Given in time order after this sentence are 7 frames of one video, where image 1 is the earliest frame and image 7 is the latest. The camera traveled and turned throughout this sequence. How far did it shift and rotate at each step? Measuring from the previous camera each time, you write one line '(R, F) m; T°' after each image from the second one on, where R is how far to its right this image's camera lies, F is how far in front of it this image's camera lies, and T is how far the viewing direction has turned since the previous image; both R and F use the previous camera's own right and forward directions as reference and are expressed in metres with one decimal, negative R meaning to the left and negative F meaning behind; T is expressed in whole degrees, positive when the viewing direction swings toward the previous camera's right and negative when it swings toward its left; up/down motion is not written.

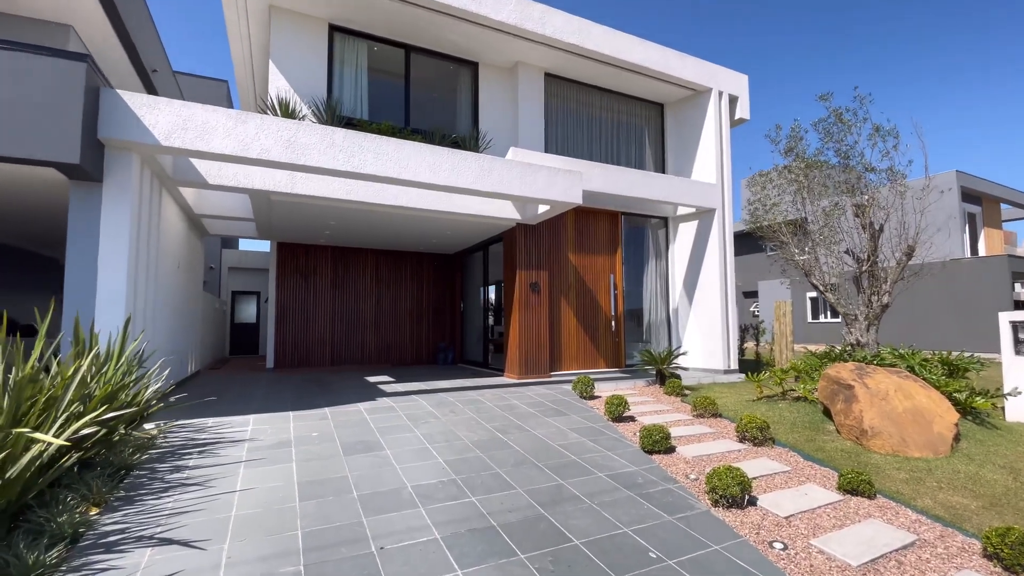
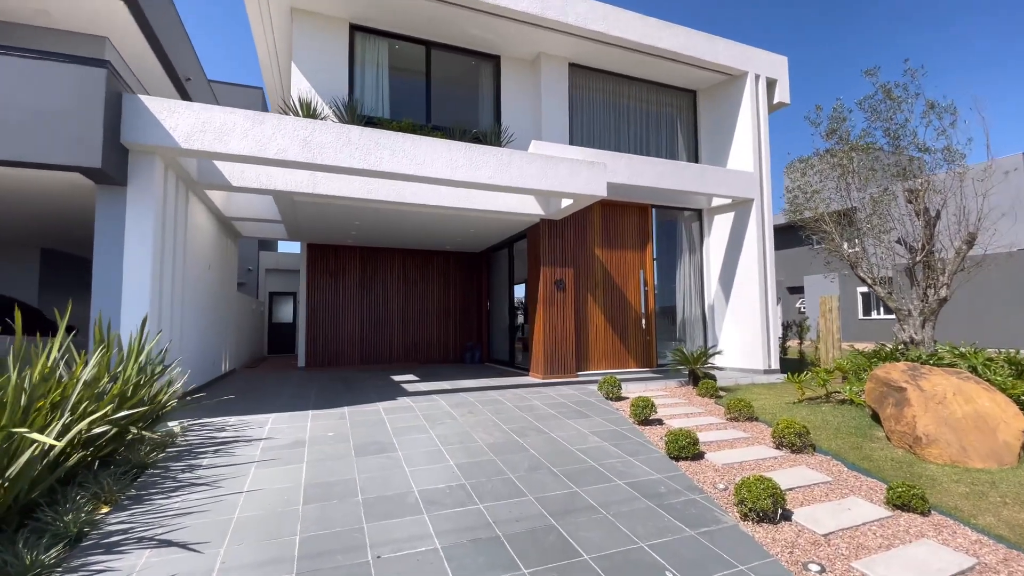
(+0.2, +0.2) m; -4°
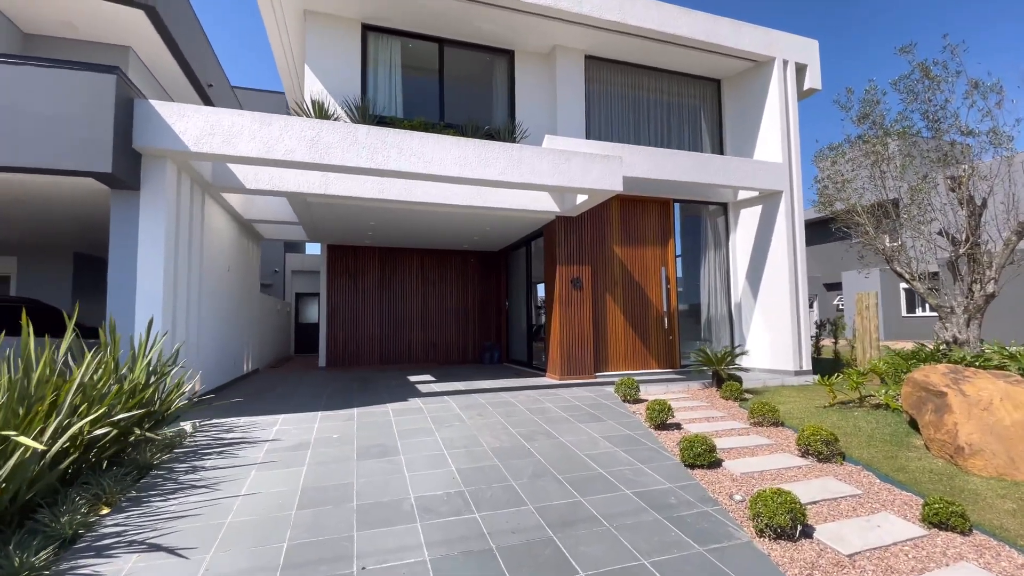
(+0.2, +0.2) m; -3°
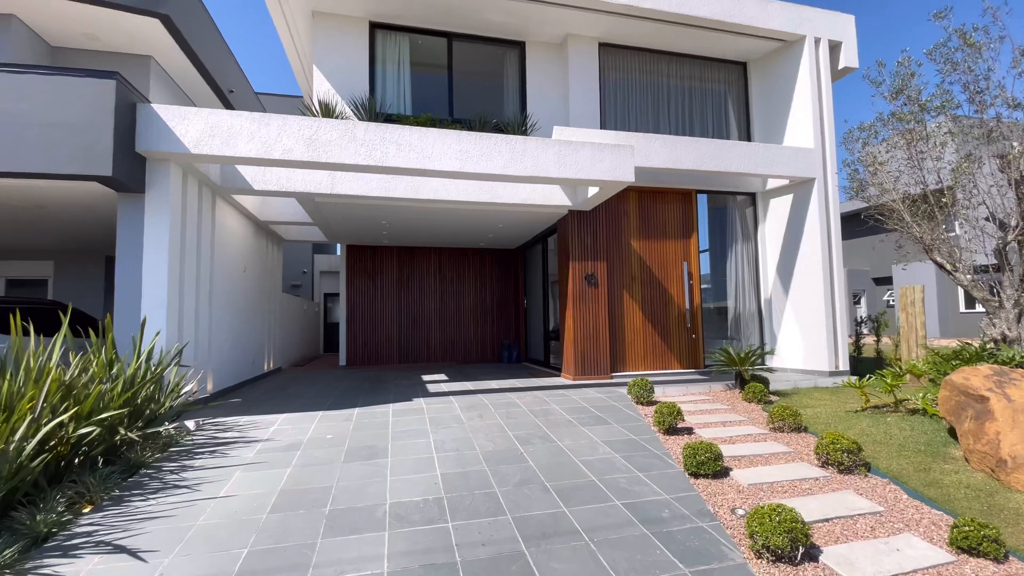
(+0.4, +0.2) m; -4°
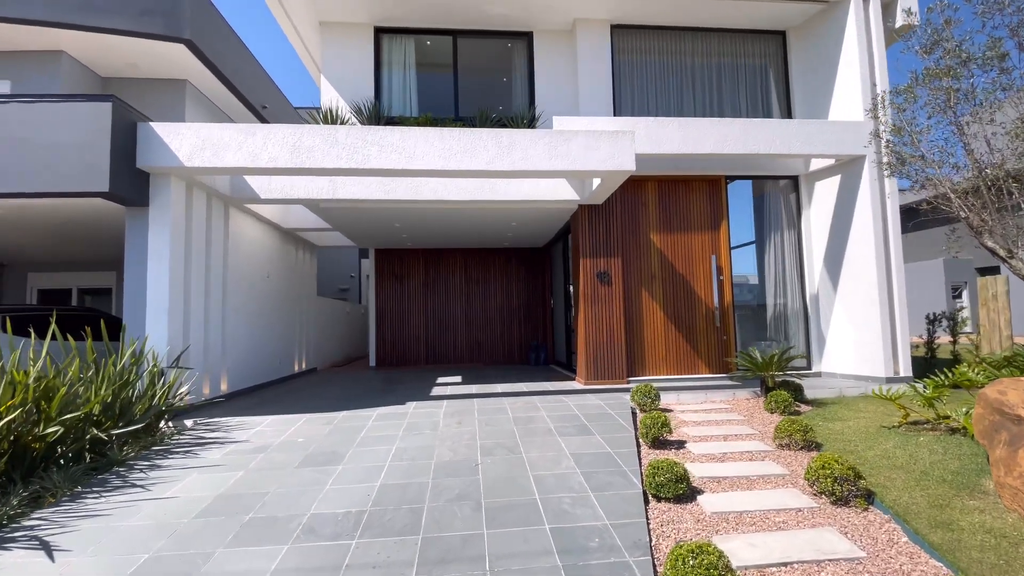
(+1.1, +0.4) m; -9°
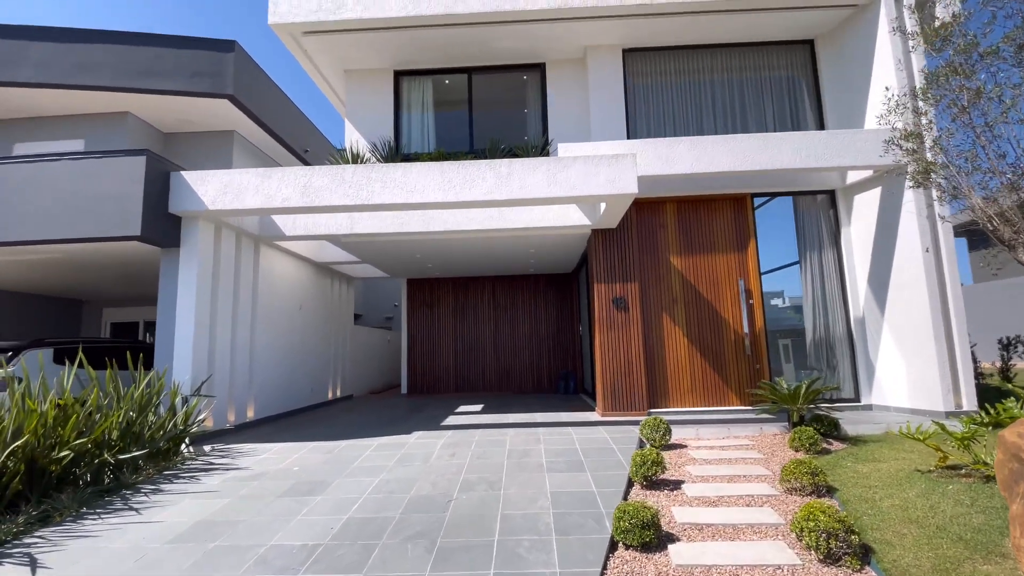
(+0.8, +0.1) m; -7°
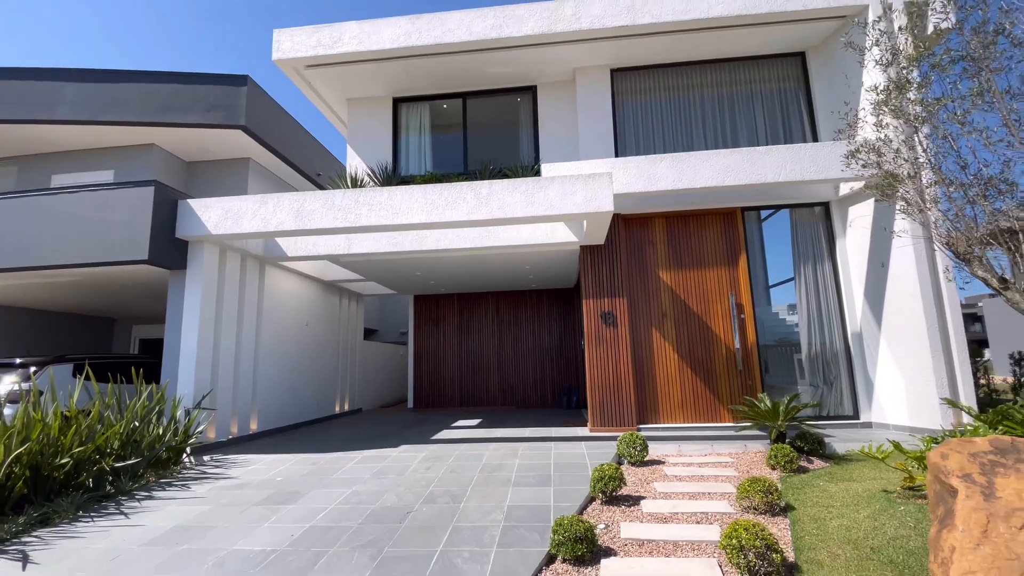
(+0.7, -0.1) m; -4°
